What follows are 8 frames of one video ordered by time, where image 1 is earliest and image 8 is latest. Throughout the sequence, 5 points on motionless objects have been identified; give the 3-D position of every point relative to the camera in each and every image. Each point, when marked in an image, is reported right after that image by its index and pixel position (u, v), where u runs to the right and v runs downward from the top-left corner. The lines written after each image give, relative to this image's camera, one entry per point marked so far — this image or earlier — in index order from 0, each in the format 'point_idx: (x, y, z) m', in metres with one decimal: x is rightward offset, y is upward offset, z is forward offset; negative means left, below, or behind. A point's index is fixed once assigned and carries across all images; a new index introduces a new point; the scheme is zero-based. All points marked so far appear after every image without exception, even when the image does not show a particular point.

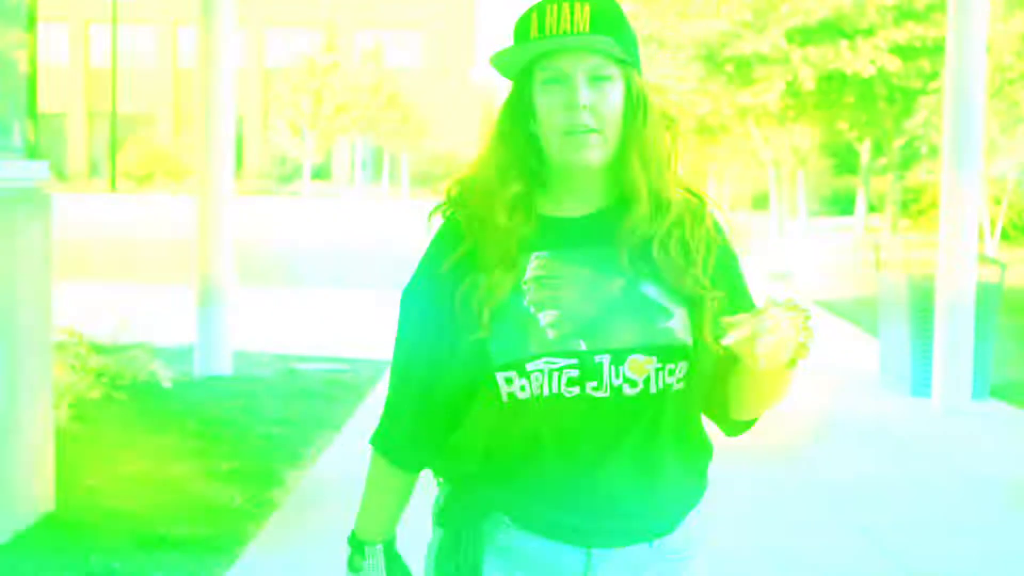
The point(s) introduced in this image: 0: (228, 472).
0: (-1.5, -0.9, +6.1) m
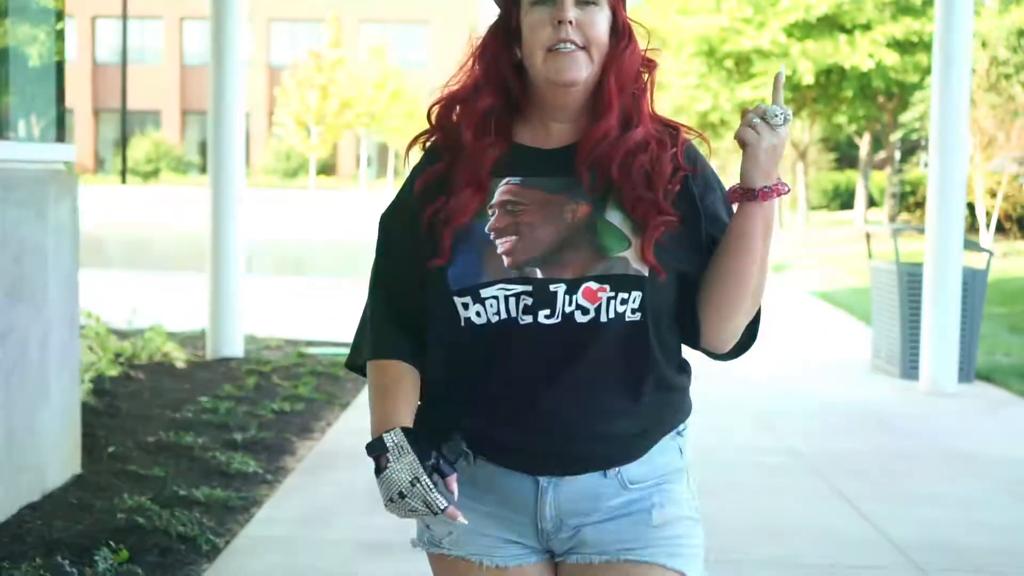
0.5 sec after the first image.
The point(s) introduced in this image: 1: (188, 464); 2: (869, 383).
0: (-1.5, -0.8, +6.5) m
1: (-1.6, -0.9, +5.9) m
2: (+3.1, -0.8, +10.1) m
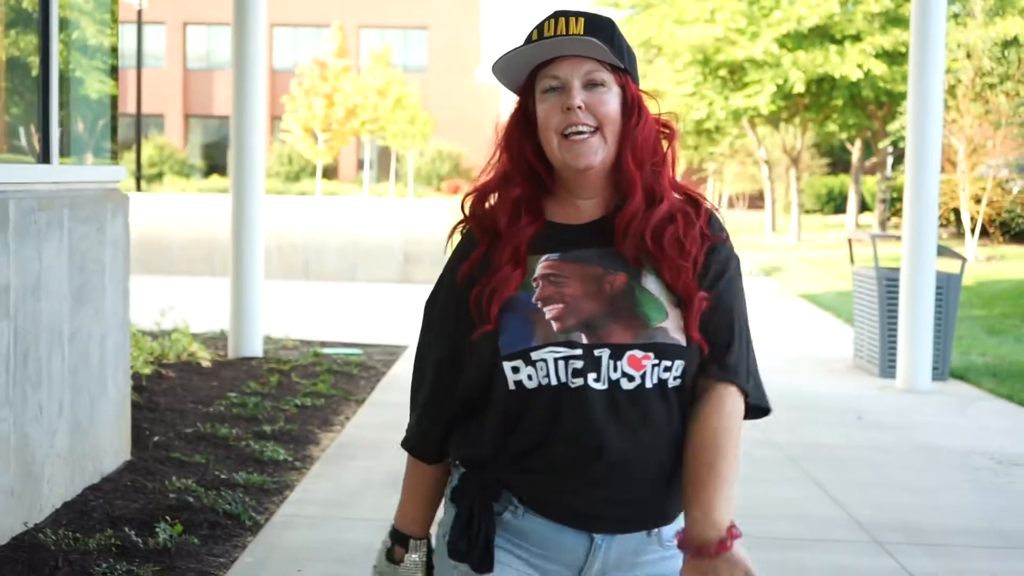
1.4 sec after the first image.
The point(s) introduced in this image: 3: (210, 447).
0: (-1.5, -0.9, +7.1) m
1: (-1.6, -0.9, +6.5) m
2: (+3.1, -0.9, +10.7) m
3: (-1.7, -0.9, +6.6) m
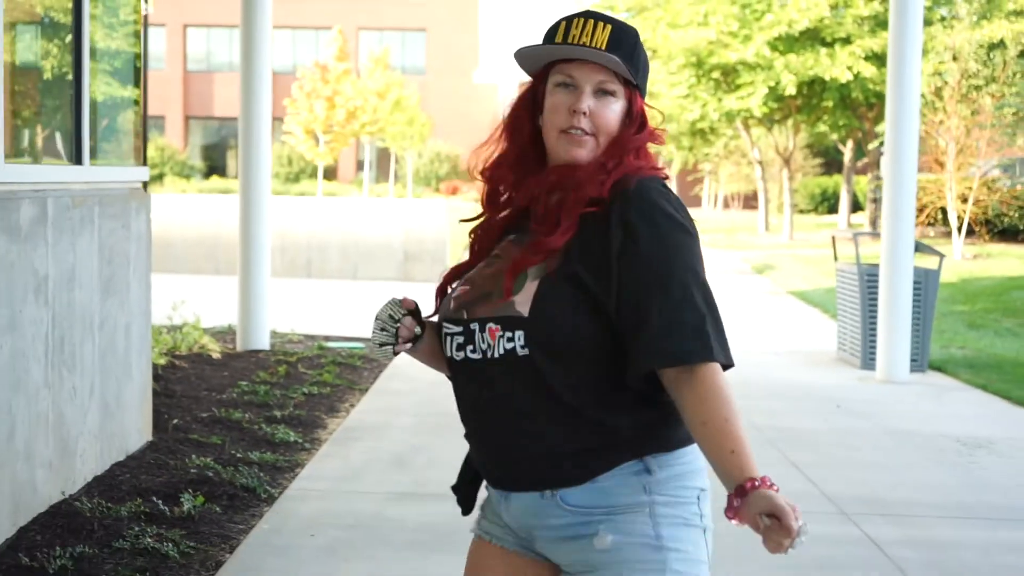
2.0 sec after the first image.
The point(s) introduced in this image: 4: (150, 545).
0: (-1.5, -0.8, +7.6) m
1: (-1.6, -0.9, +7.0) m
2: (+3.1, -0.8, +11.2) m
3: (-1.7, -0.9, +7.1) m
4: (-1.5, -1.0, +4.8) m
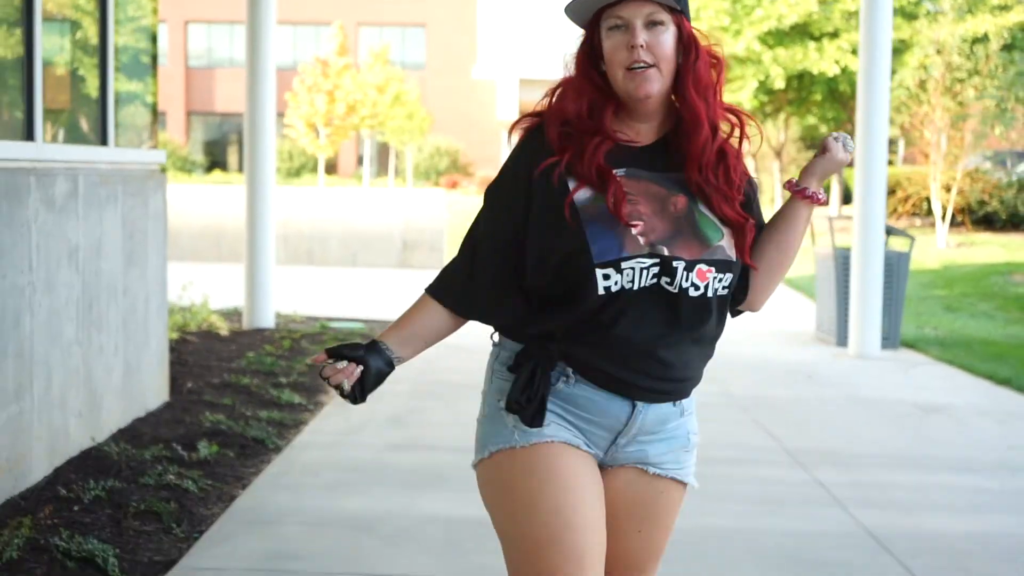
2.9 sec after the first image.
0: (-1.6, -0.7, +8.2) m
1: (-1.7, -0.7, +7.6) m
2: (+3.0, -0.6, +11.8) m
3: (-1.8, -0.7, +7.7) m
4: (-1.5, -0.9, +5.4) m
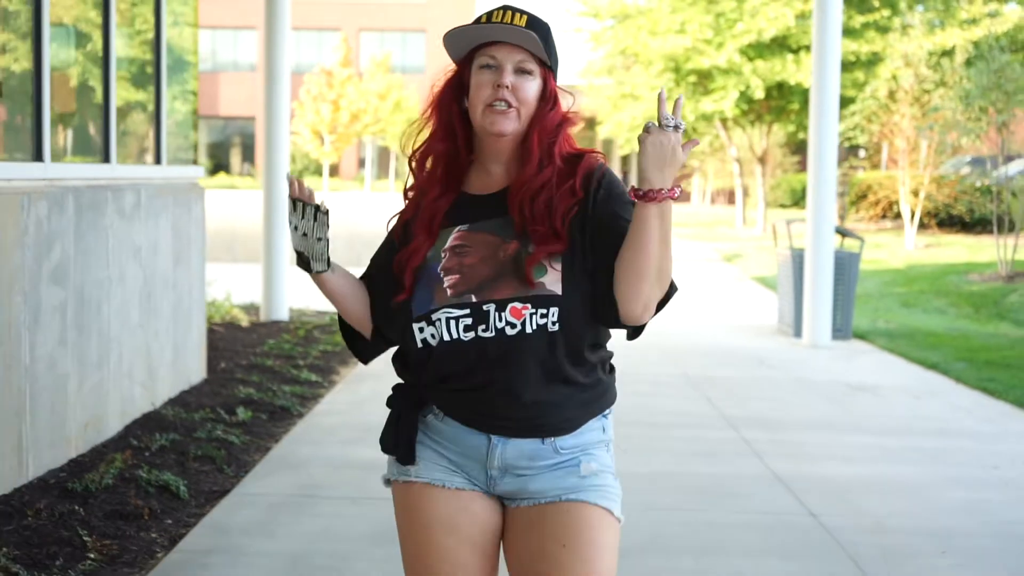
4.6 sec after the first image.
0: (-1.7, -0.6, +9.5) m
1: (-1.8, -0.7, +8.9) m
2: (+2.9, -0.6, +13.1) m
3: (-1.9, -0.6, +9.0) m
4: (-1.7, -0.8, +6.7) m
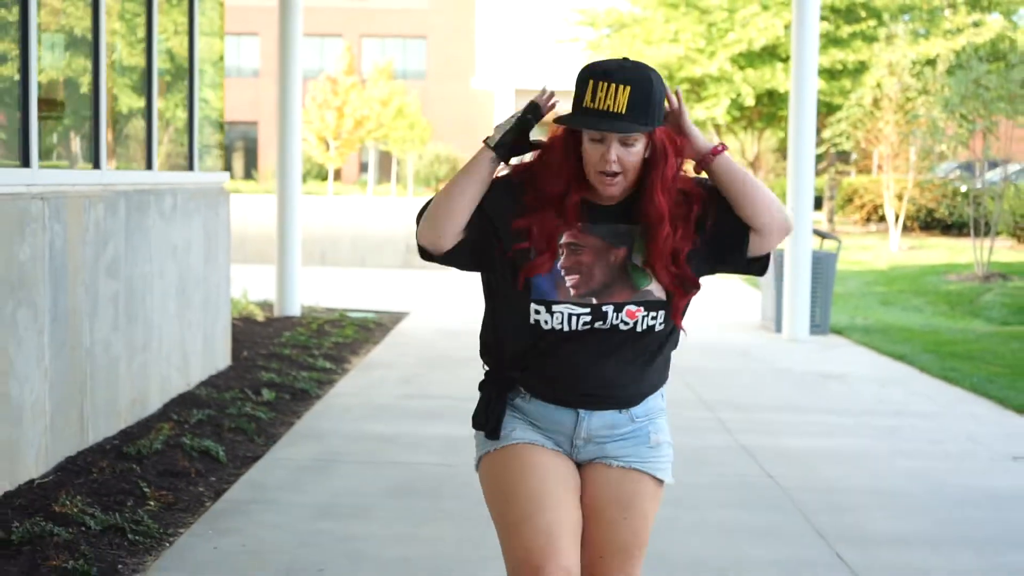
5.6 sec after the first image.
0: (-1.7, -0.6, +10.4) m
1: (-1.8, -0.6, +9.8) m
2: (+2.9, -0.6, +13.9) m
3: (-1.9, -0.6, +9.9) m
4: (-1.7, -0.8, +7.6) m
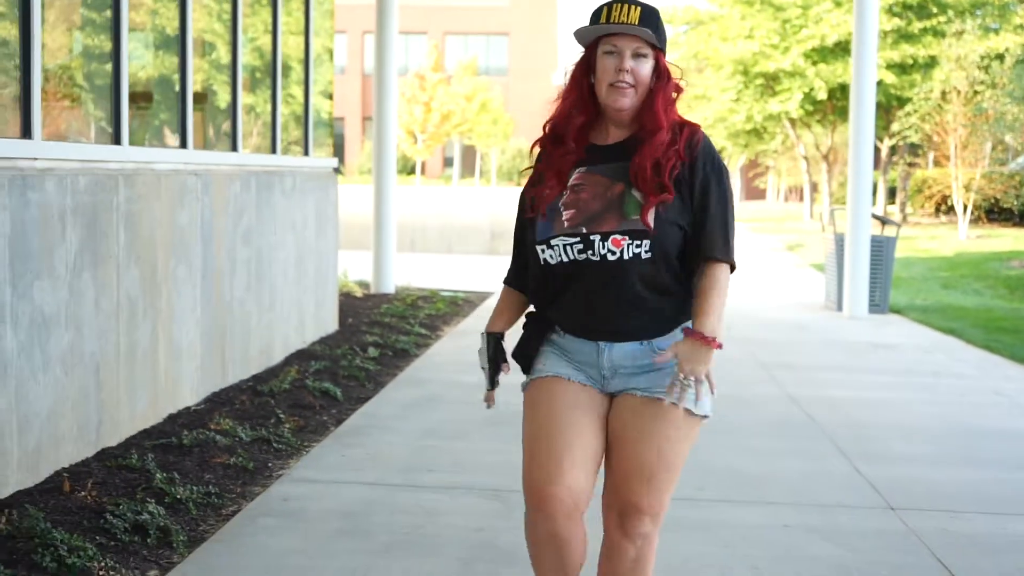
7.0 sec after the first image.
0: (-1.0, -0.3, +11.5) m
1: (-1.2, -0.4, +11.0) m
2: (+3.8, -0.3, +14.8) m
3: (-1.2, -0.4, +11.1) m
4: (-1.1, -0.6, +8.8) m
